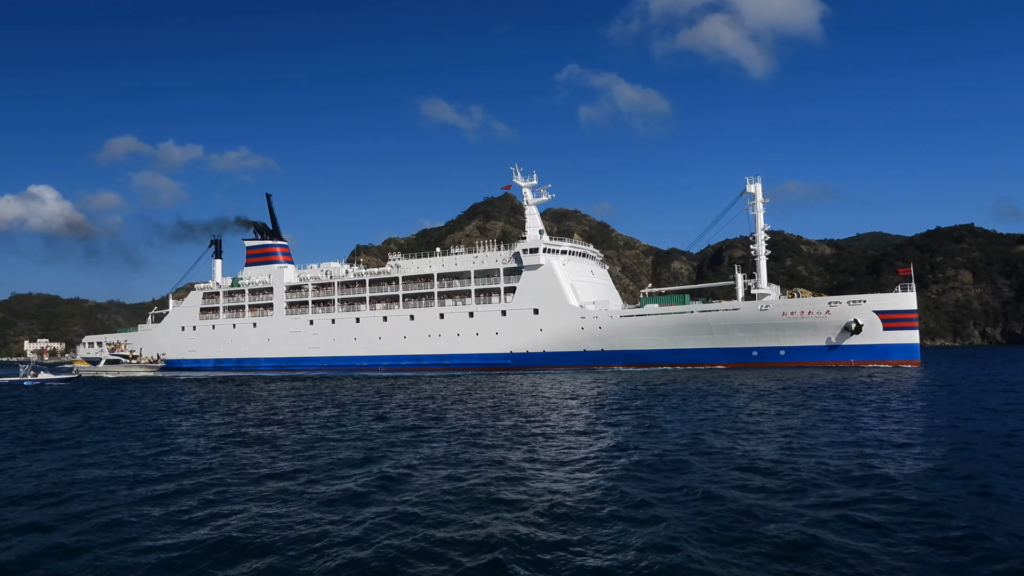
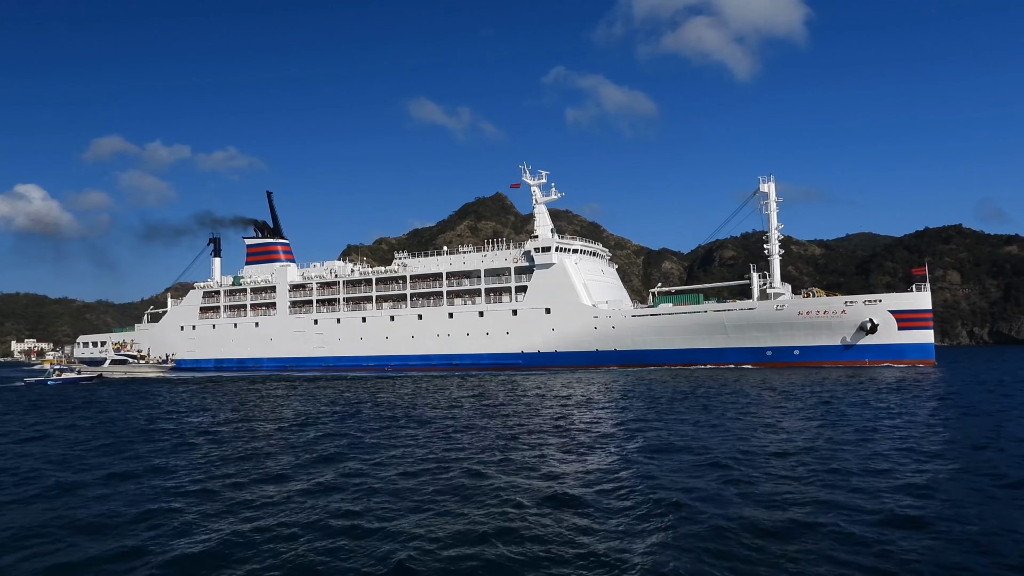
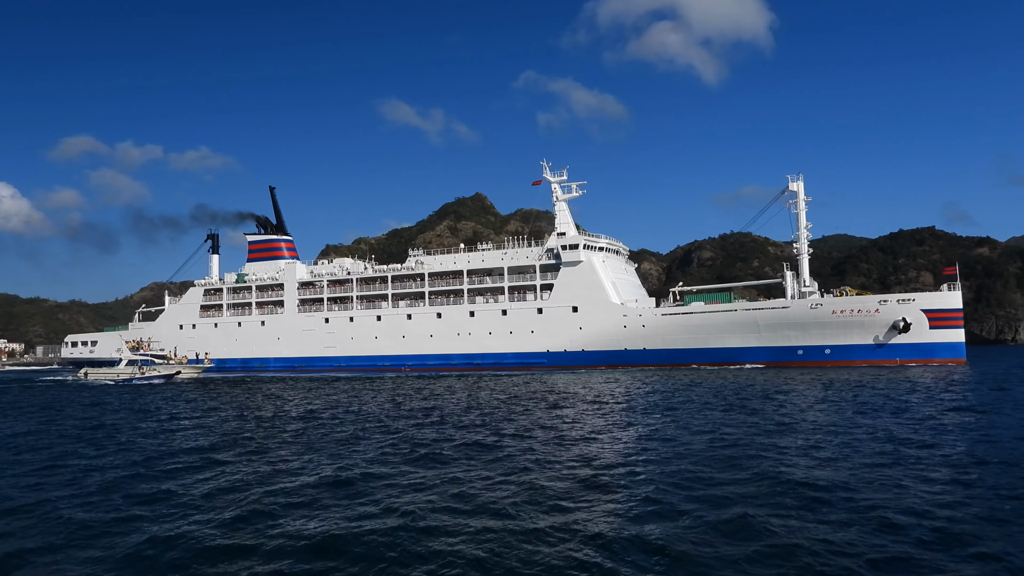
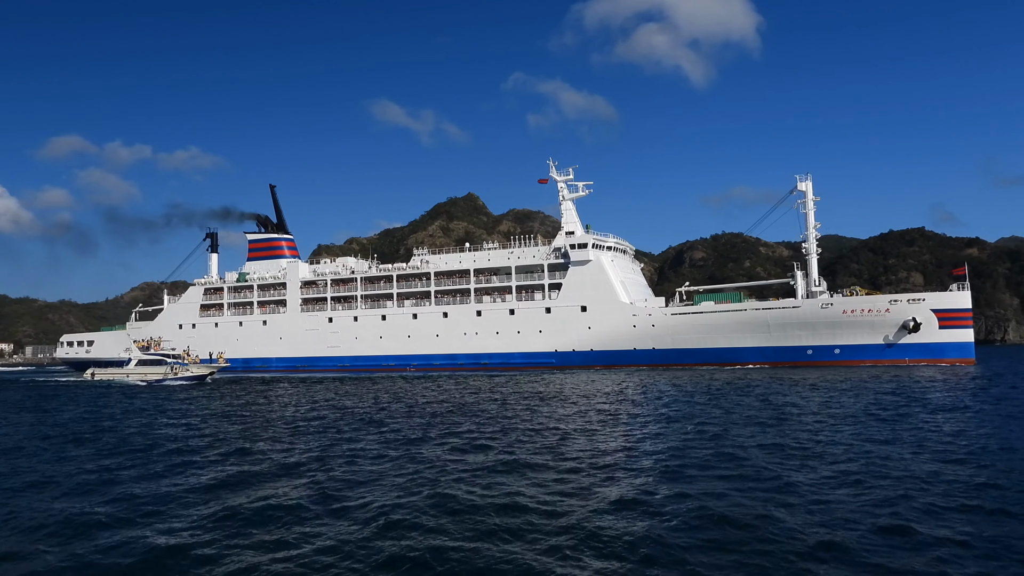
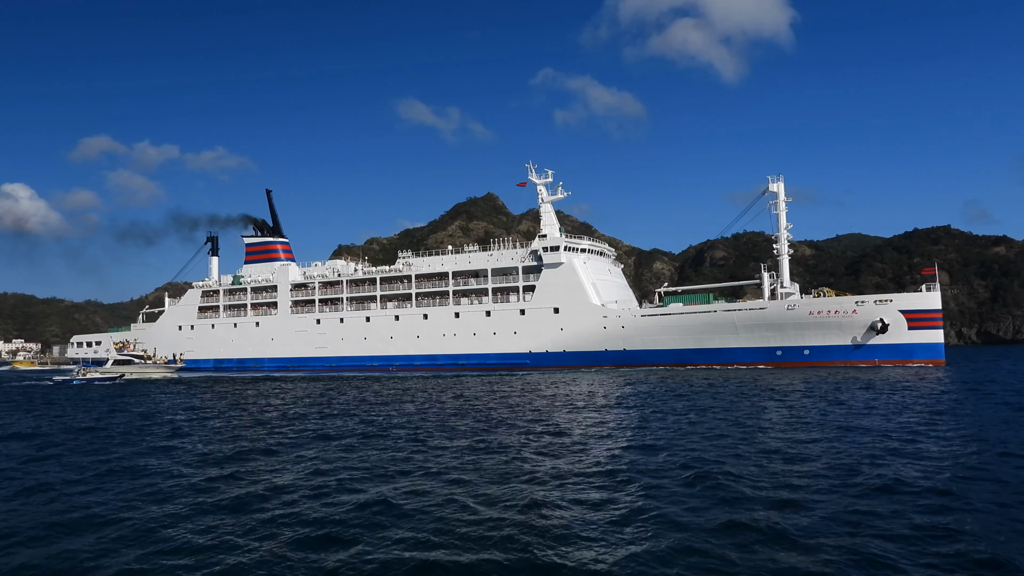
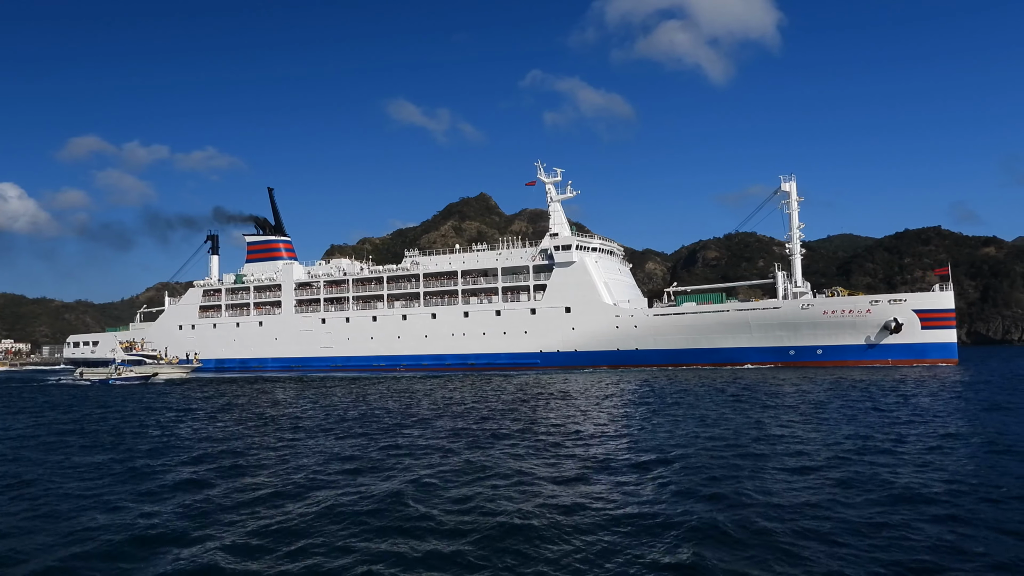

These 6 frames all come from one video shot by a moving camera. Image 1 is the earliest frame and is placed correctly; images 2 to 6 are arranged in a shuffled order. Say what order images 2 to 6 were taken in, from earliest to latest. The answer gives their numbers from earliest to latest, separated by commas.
2, 5, 6, 3, 4
